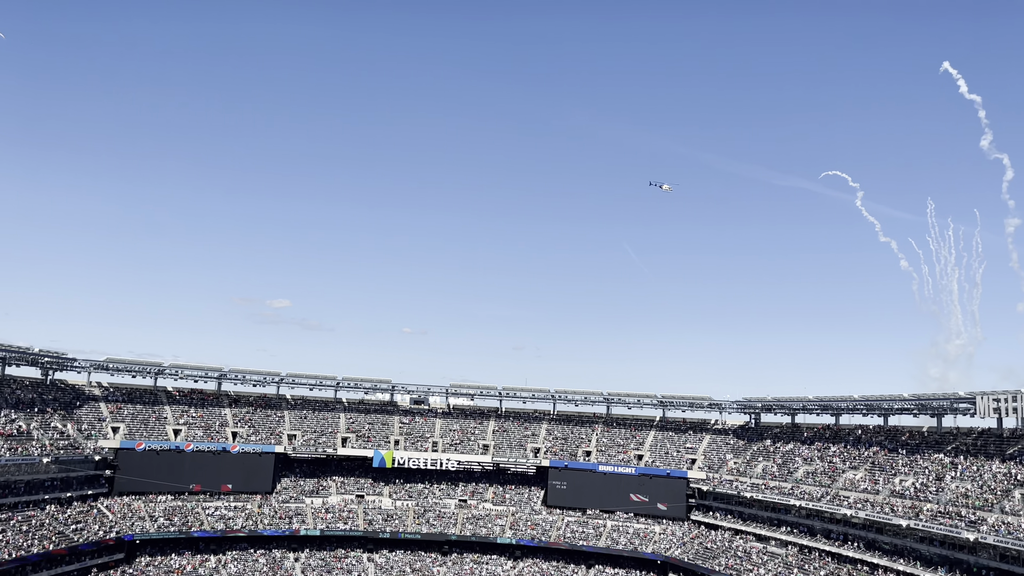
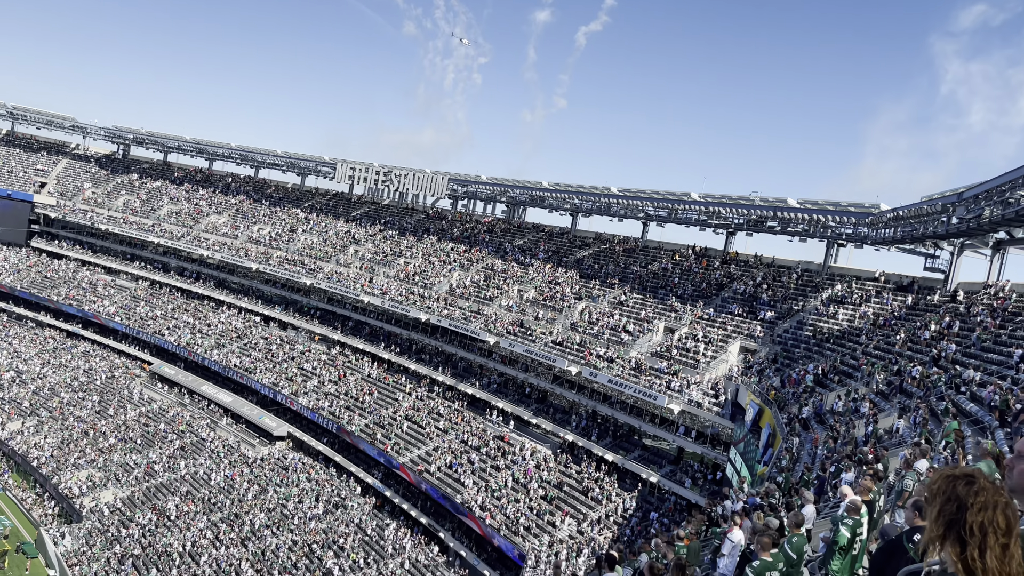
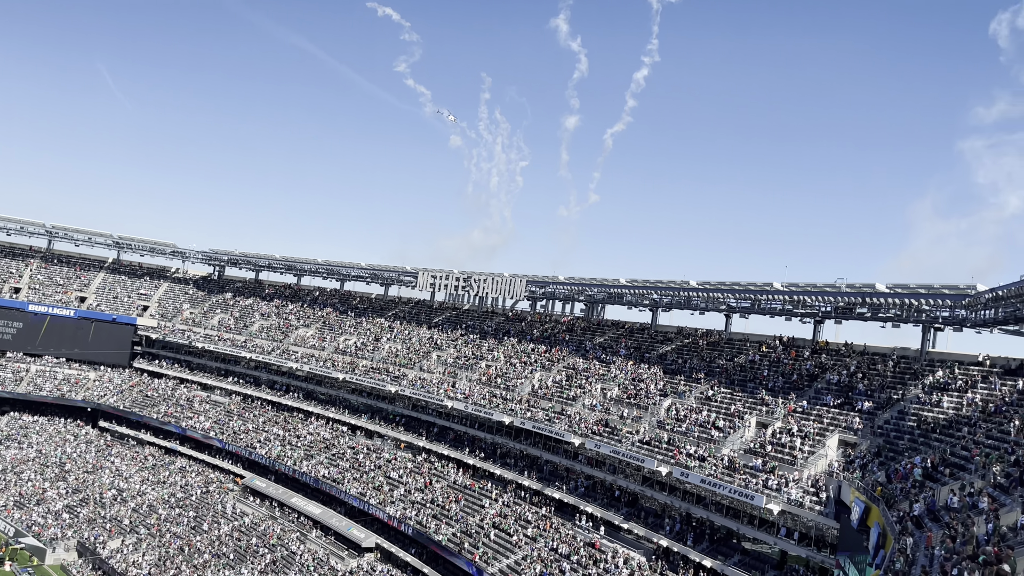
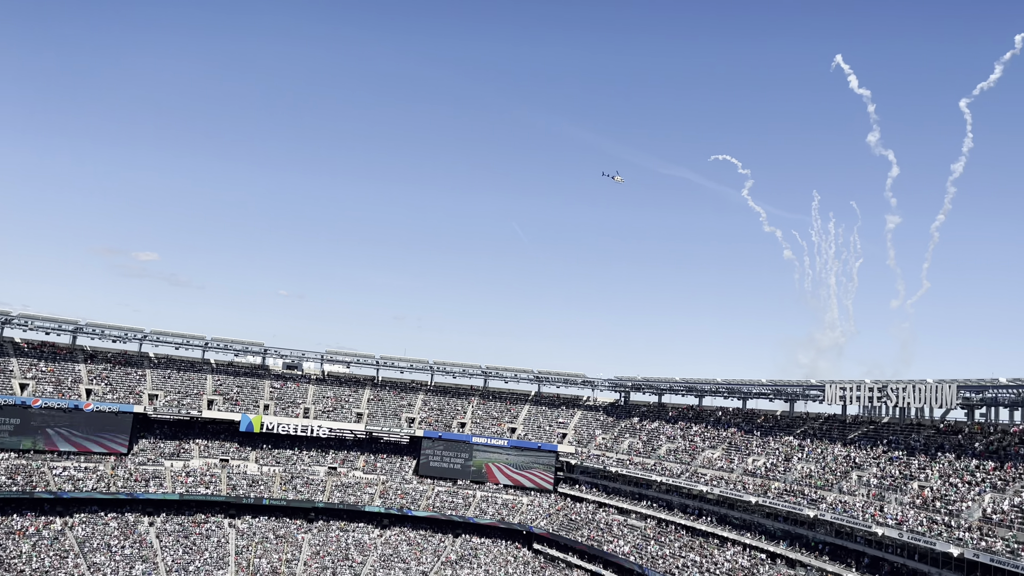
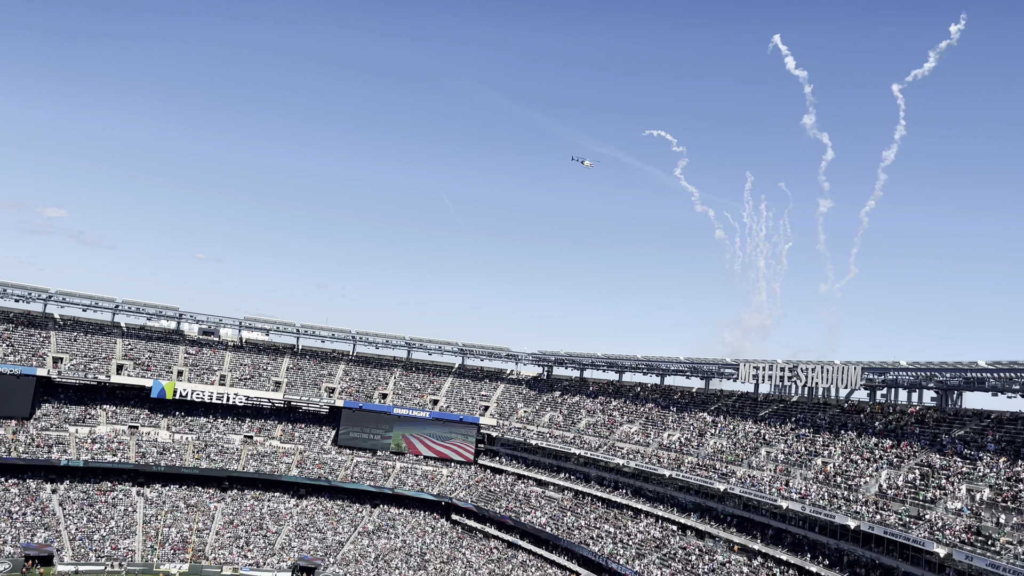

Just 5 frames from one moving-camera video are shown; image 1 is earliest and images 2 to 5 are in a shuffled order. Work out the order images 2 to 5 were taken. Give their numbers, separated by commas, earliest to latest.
4, 5, 3, 2
